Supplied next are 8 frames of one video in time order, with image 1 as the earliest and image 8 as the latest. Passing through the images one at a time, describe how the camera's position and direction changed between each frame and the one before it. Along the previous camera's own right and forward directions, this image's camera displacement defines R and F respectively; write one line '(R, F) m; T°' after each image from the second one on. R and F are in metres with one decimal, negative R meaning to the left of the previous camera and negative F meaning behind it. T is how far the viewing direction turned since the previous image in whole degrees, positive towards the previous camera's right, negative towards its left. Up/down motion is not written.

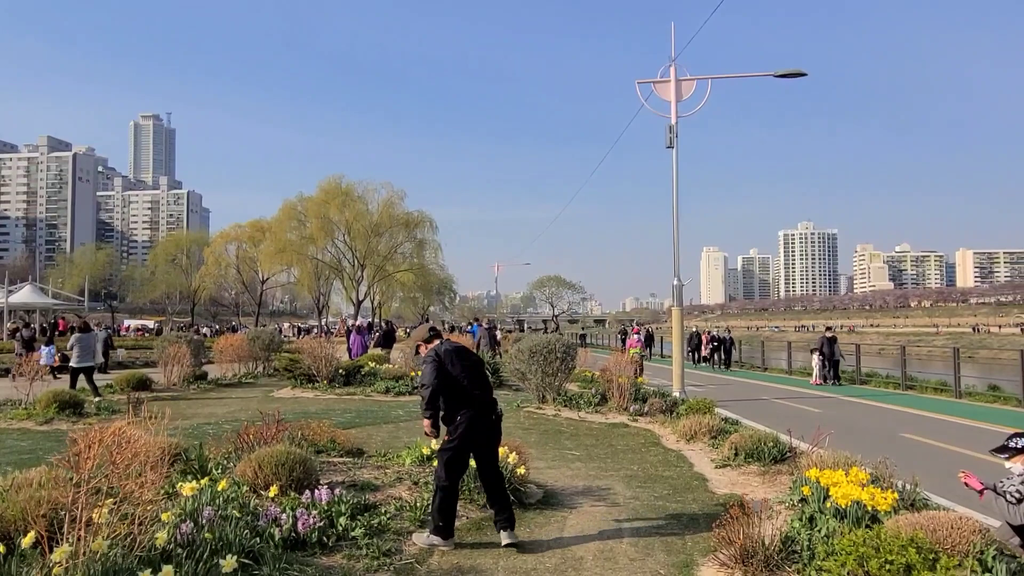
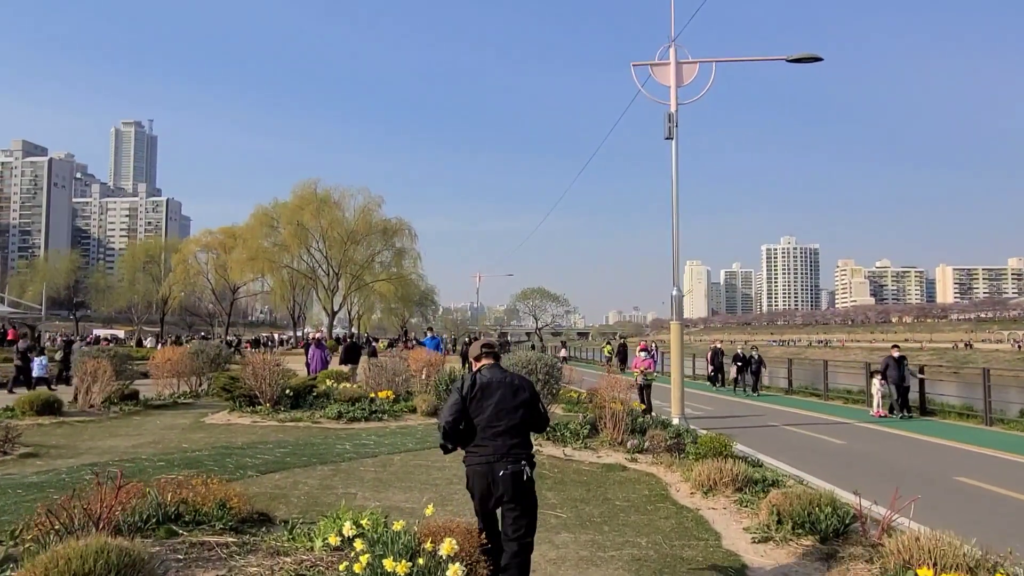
(+0.2, +2.2) m; +1°
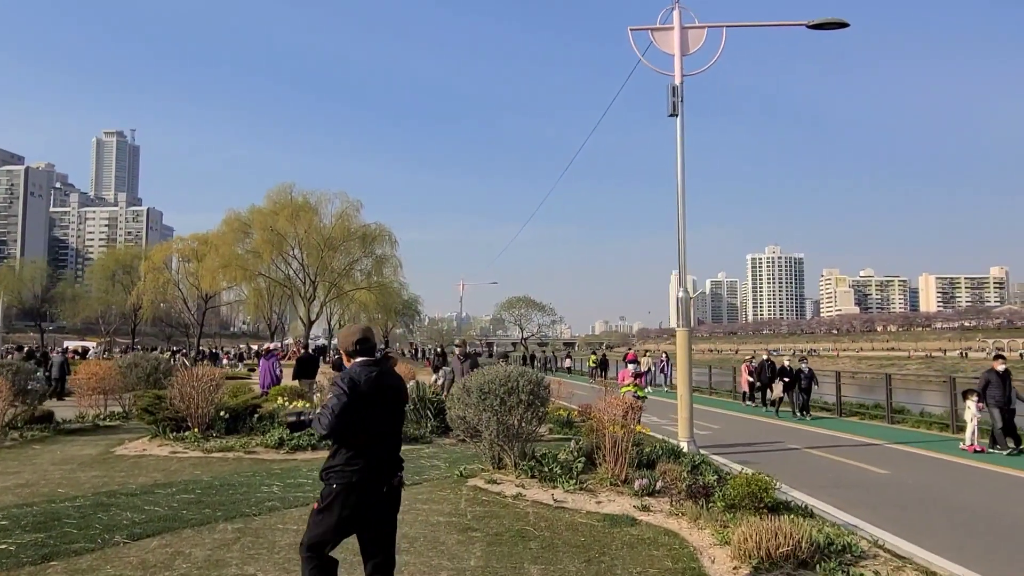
(+0.1, +2.3) m; +1°
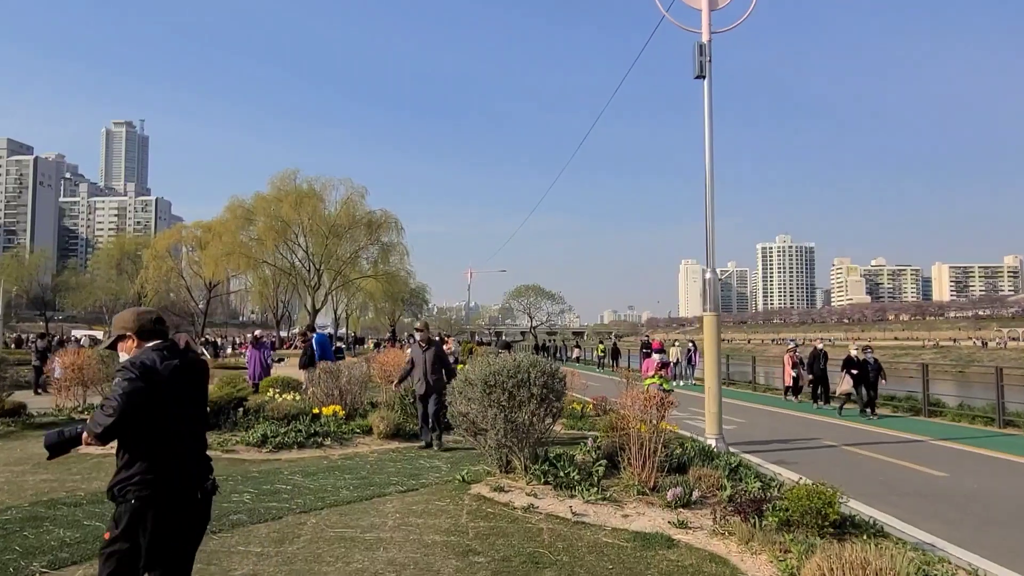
(0.0, +1.2) m; -1°
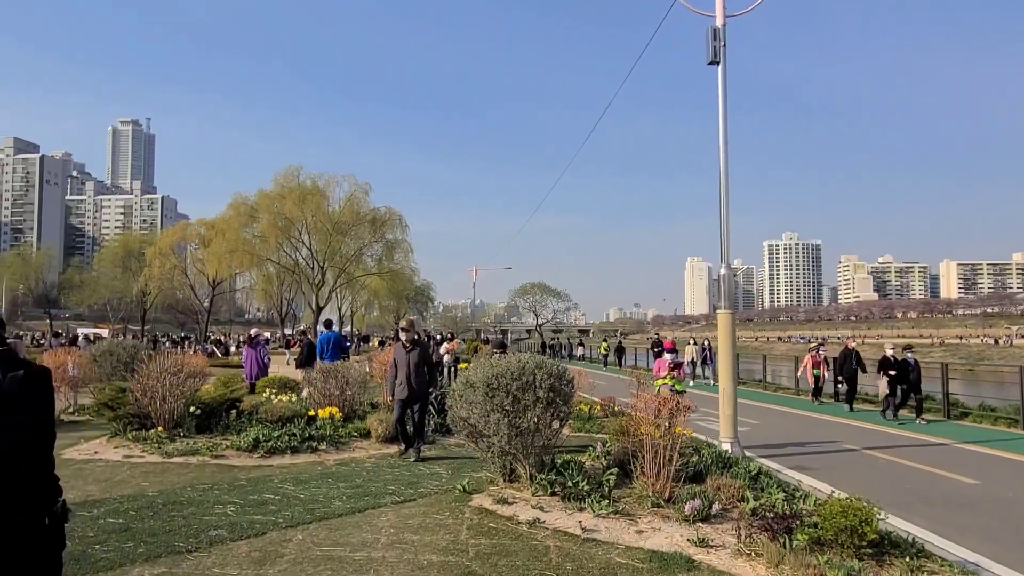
(0.0, +0.5) m; 0°
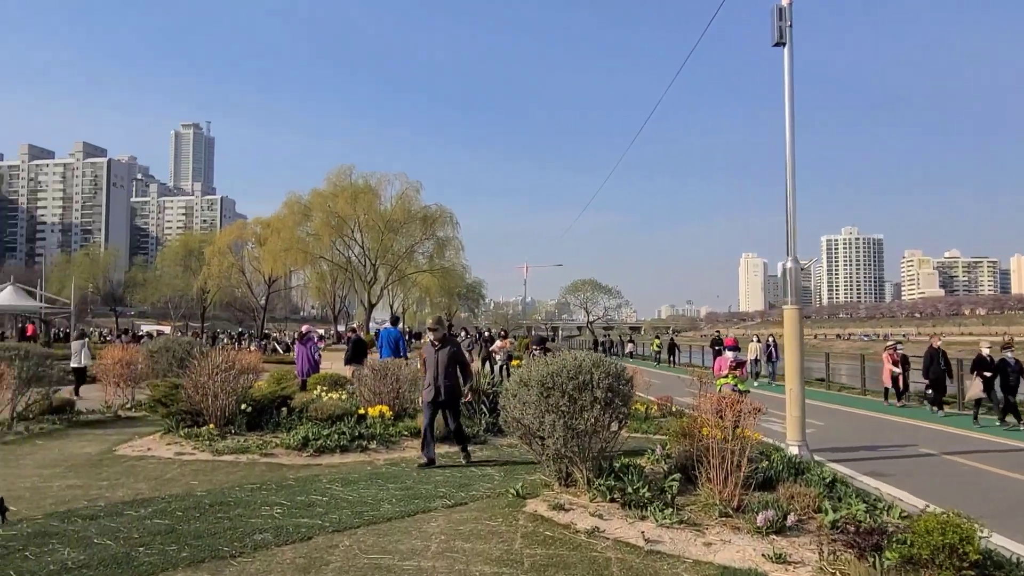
(0.0, +0.4) m; -4°
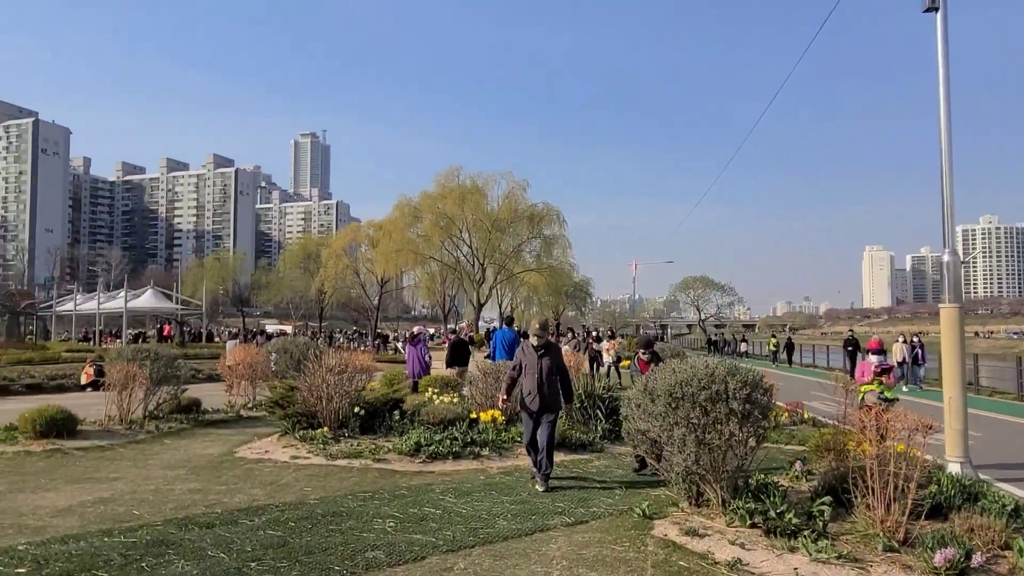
(-0.1, +0.5) m; -8°
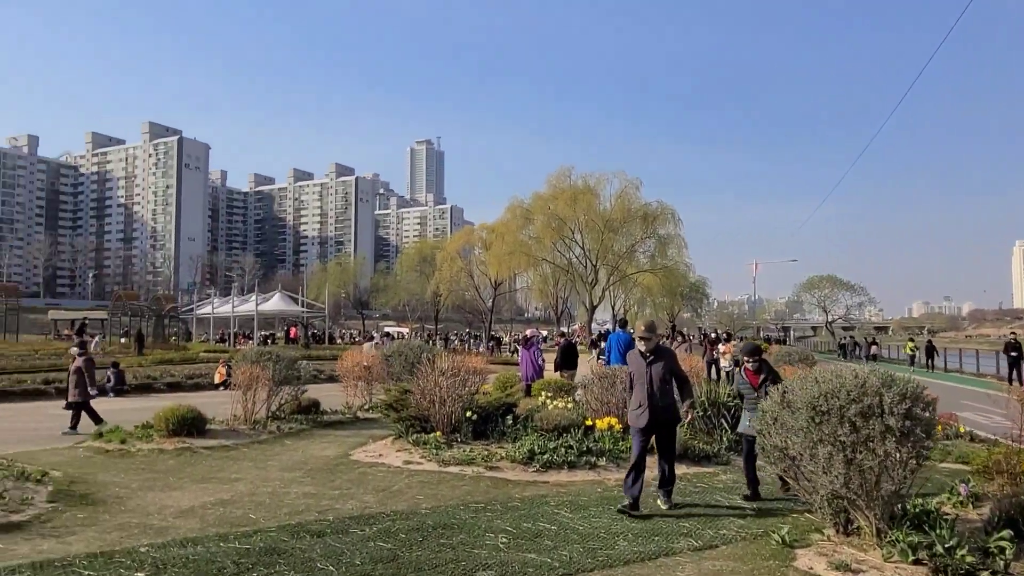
(-0.1, +0.4) m; -9°
